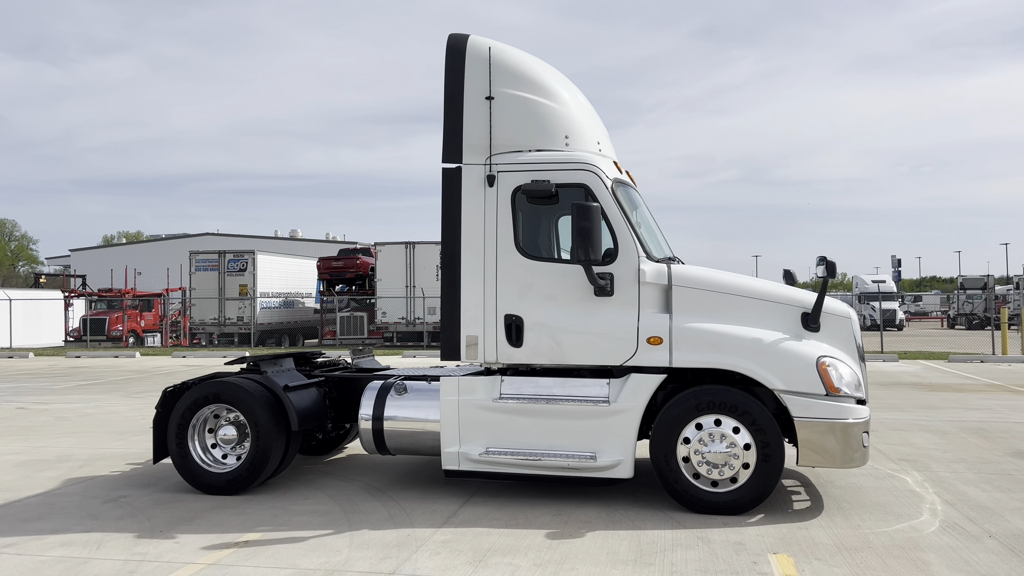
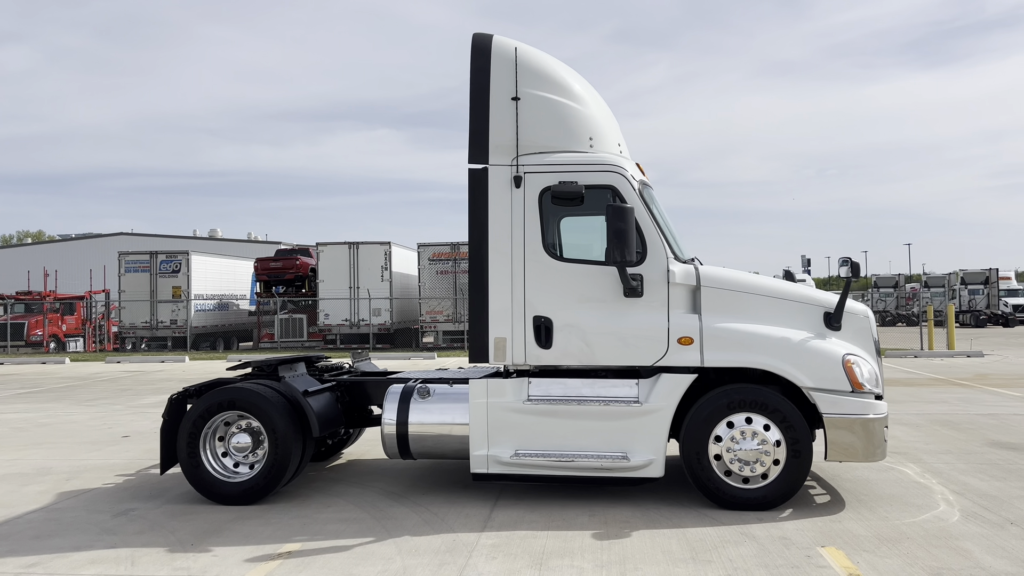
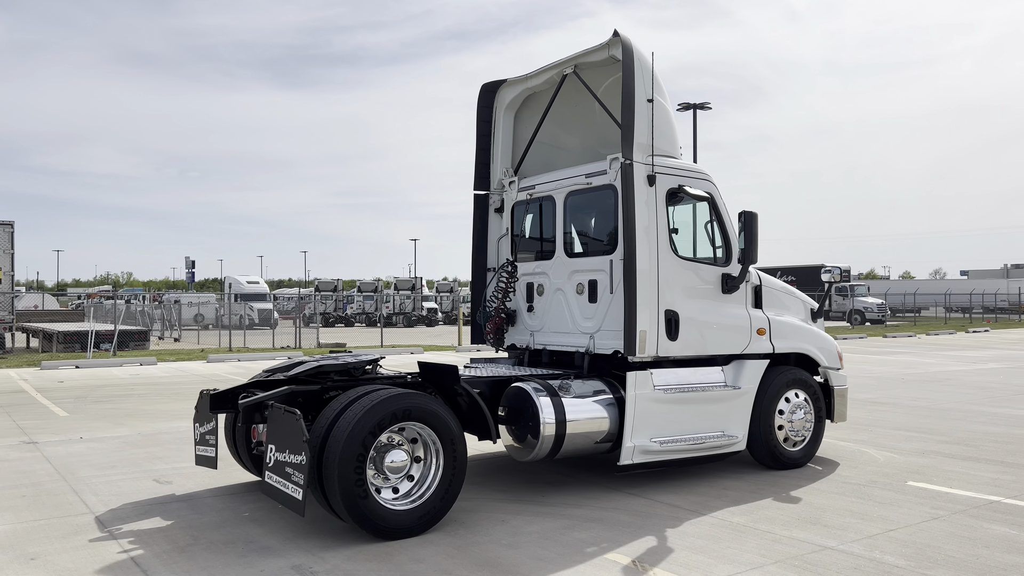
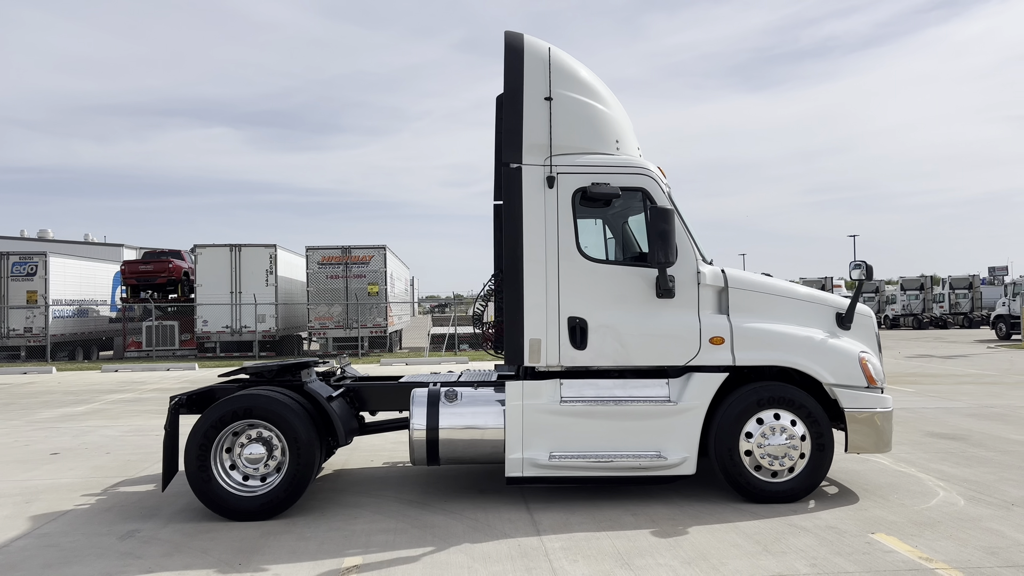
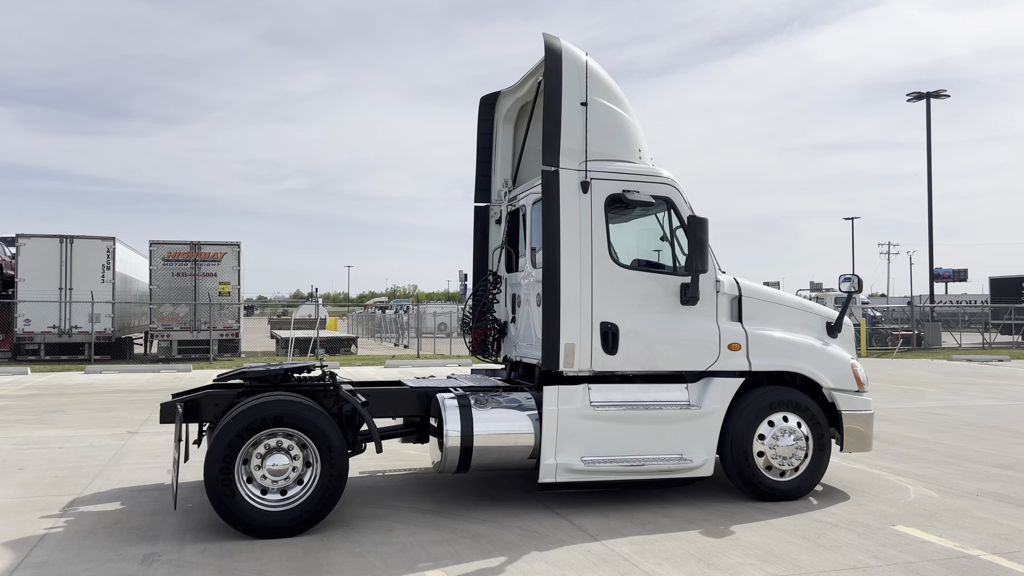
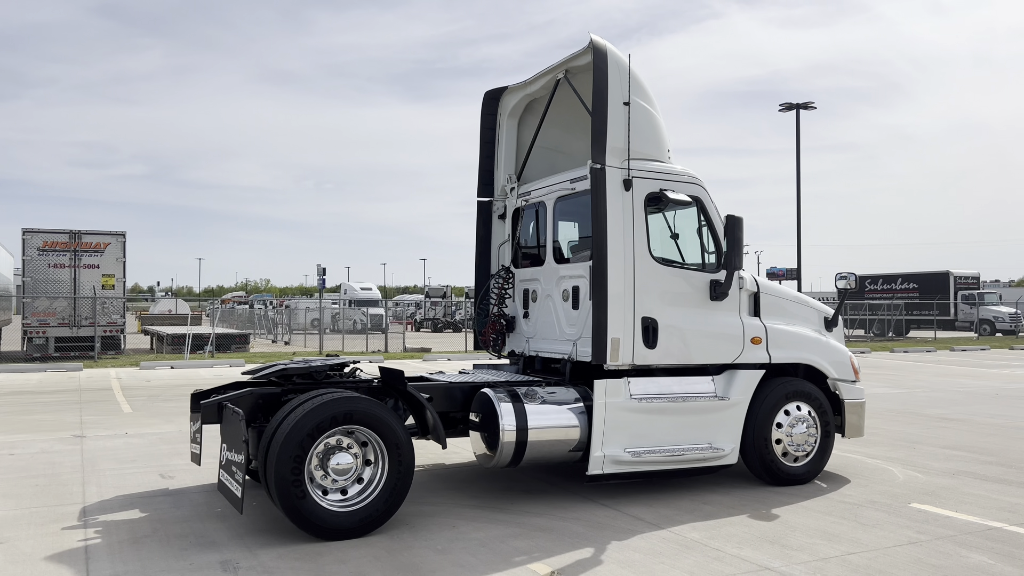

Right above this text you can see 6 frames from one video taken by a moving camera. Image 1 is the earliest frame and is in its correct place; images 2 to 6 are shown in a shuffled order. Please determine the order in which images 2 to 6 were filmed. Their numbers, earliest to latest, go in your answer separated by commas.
2, 4, 5, 6, 3
